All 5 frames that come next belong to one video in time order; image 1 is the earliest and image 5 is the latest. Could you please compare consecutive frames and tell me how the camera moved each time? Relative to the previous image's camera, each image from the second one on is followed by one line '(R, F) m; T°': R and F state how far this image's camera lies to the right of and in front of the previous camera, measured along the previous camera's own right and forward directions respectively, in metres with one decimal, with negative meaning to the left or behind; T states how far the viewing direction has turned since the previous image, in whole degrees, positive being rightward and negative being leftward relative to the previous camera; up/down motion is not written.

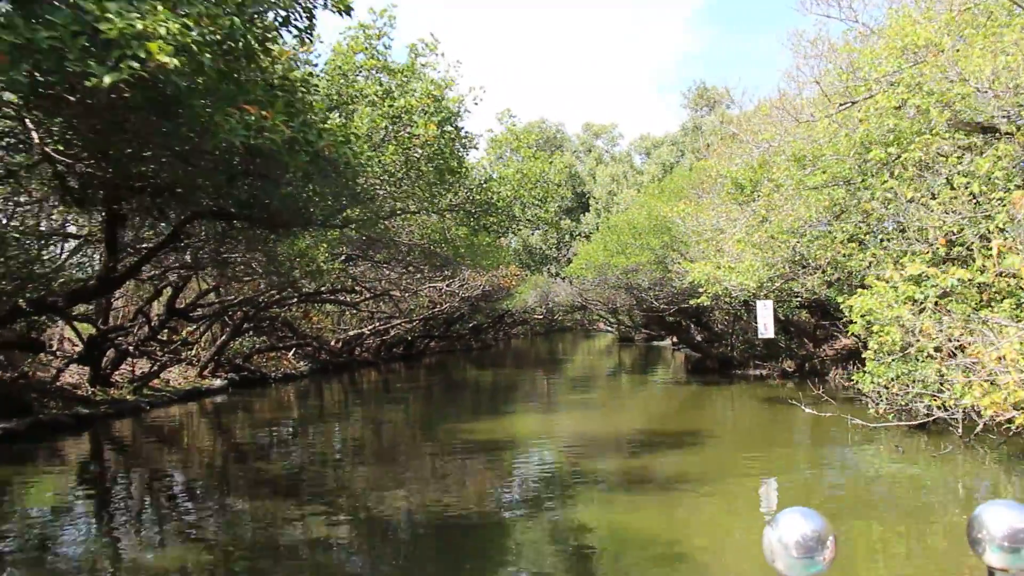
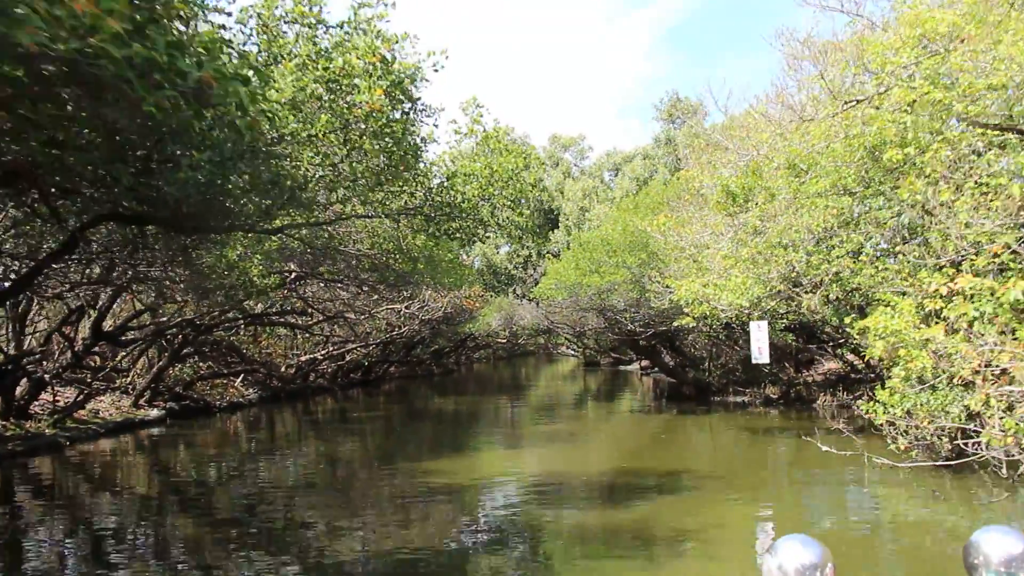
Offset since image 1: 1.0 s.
(0.0, +1.5) m; +2°
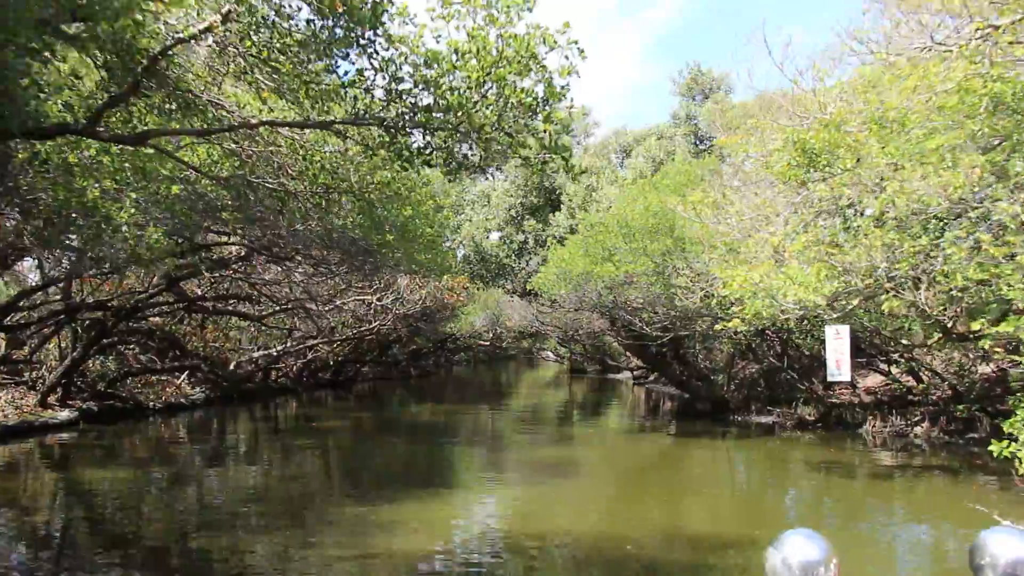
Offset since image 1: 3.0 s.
(-0.1, +3.2) m; +1°
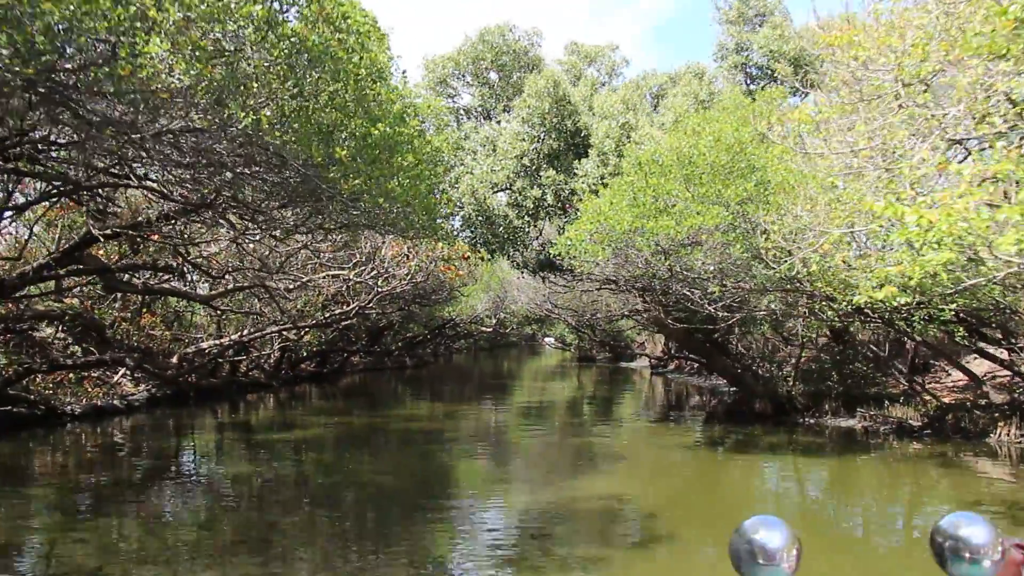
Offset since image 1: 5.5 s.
(-0.2, +3.9) m; 0°
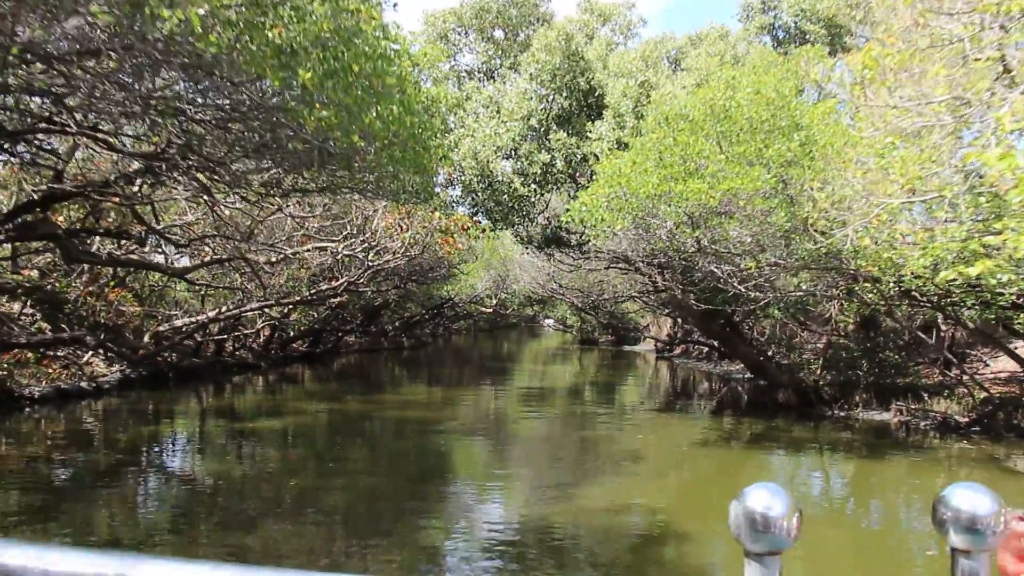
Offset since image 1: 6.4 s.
(0.0, +1.3) m; 0°
